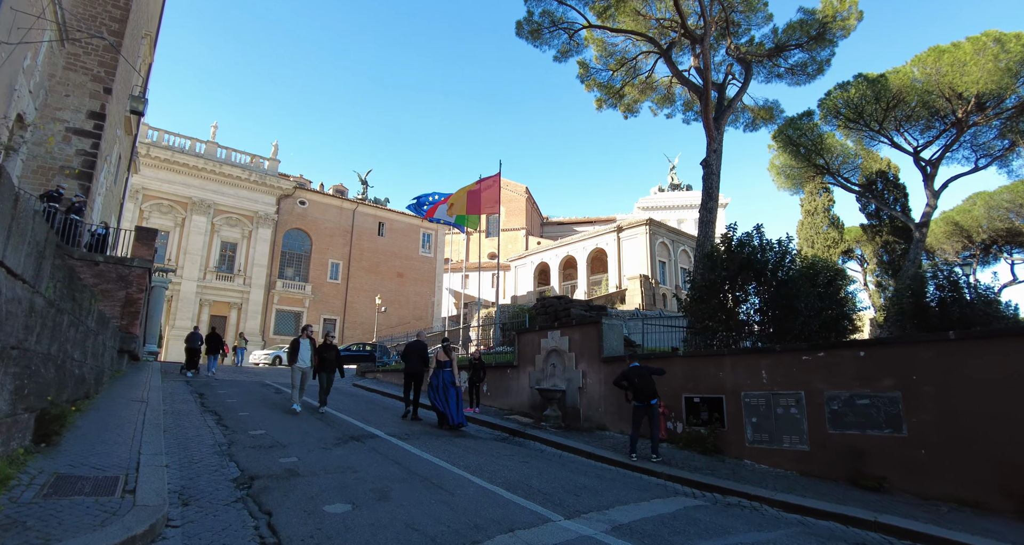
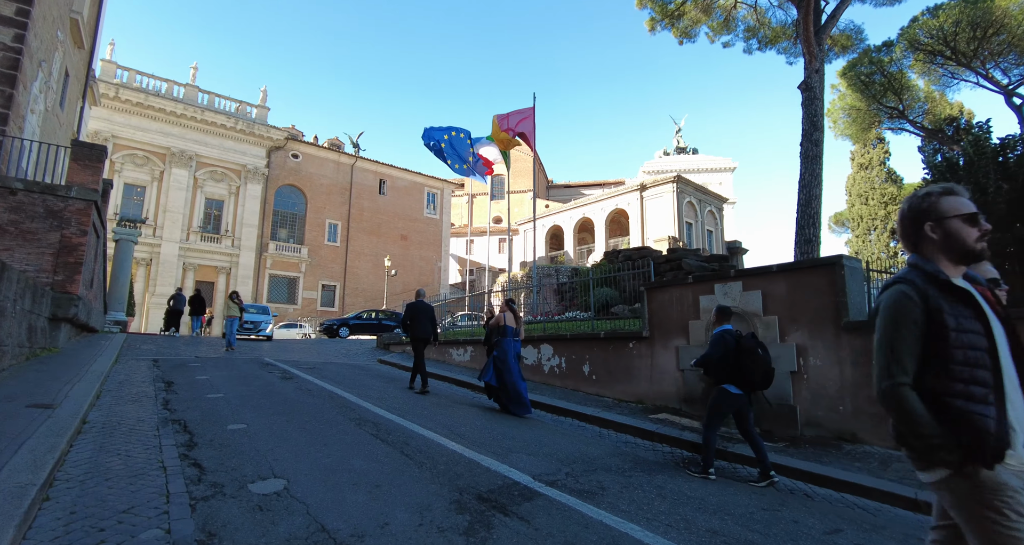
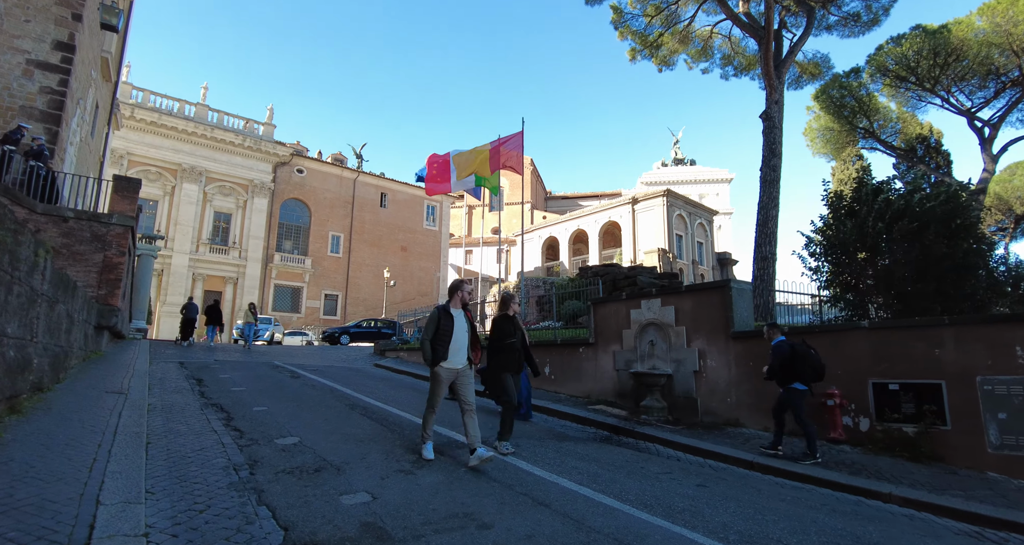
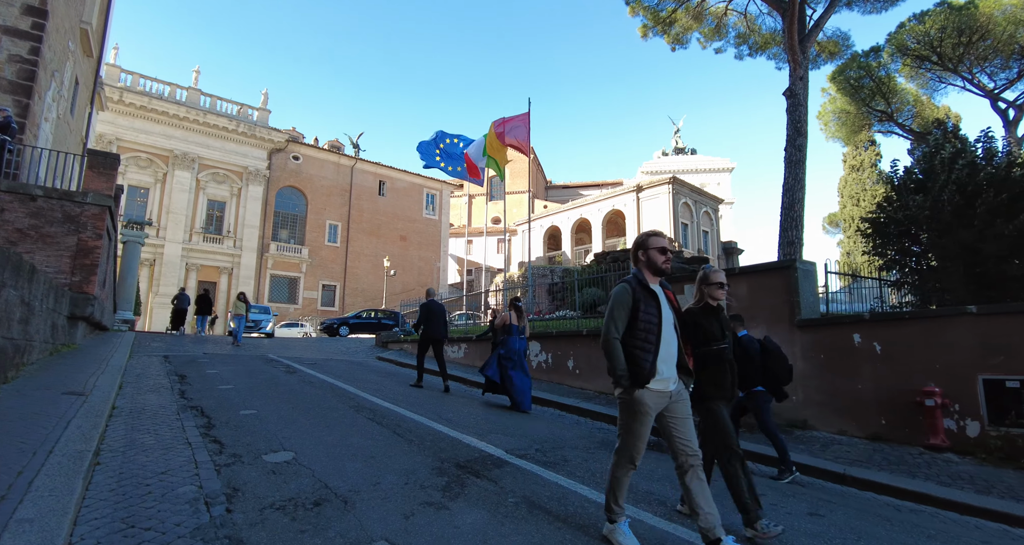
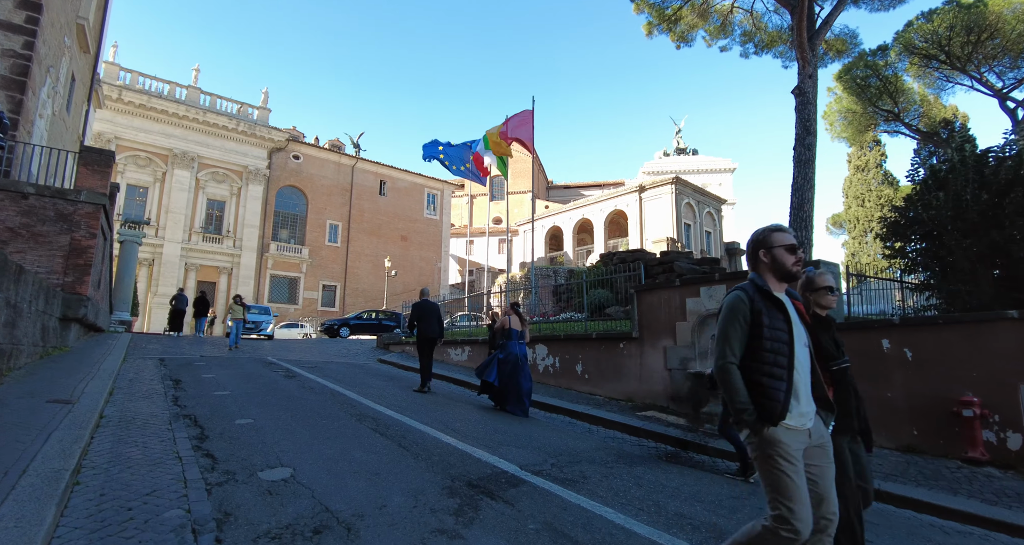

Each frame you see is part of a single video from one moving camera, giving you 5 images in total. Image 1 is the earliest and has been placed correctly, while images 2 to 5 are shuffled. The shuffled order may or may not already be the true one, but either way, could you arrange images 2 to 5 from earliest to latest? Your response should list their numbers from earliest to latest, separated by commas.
3, 4, 5, 2
